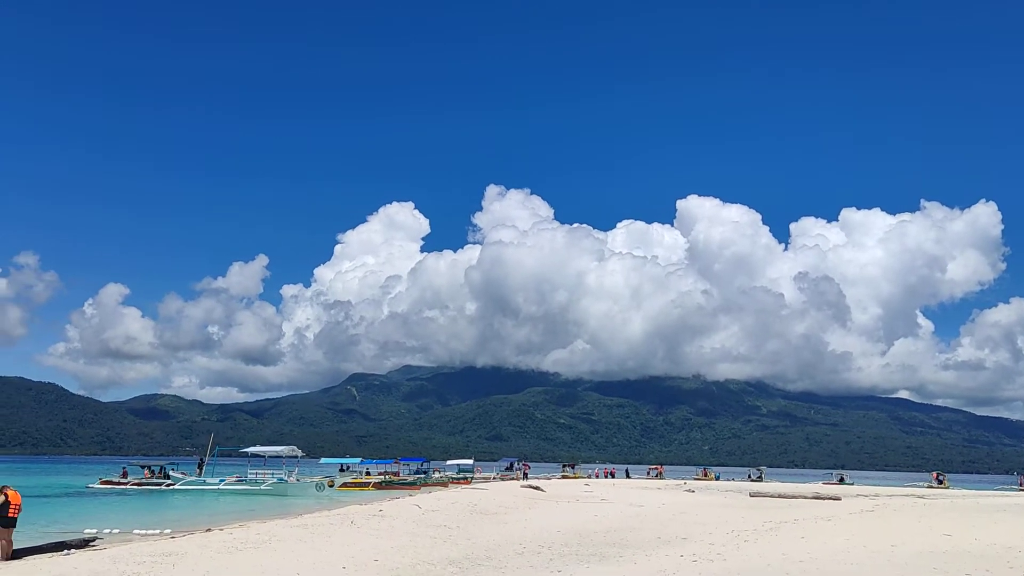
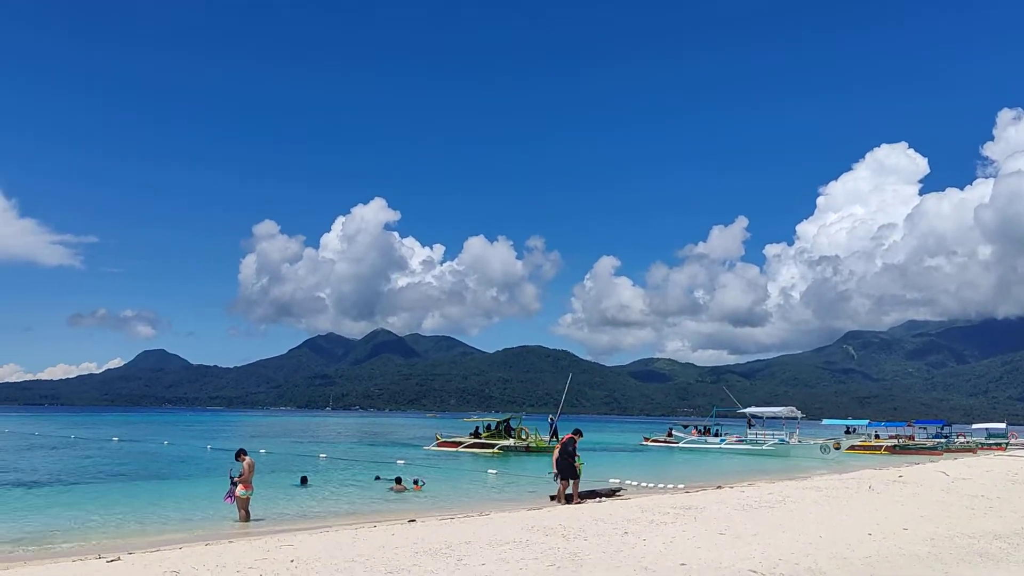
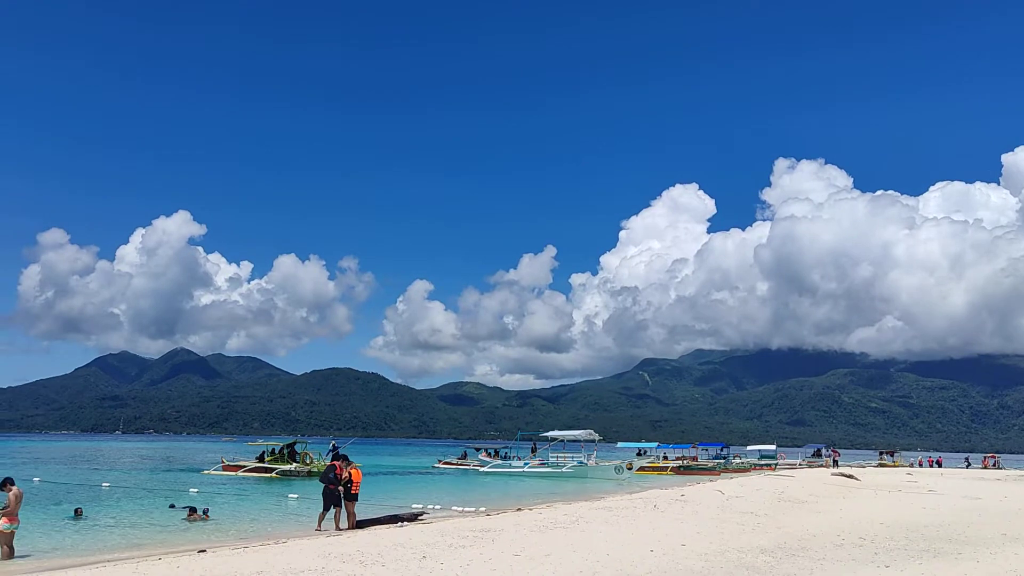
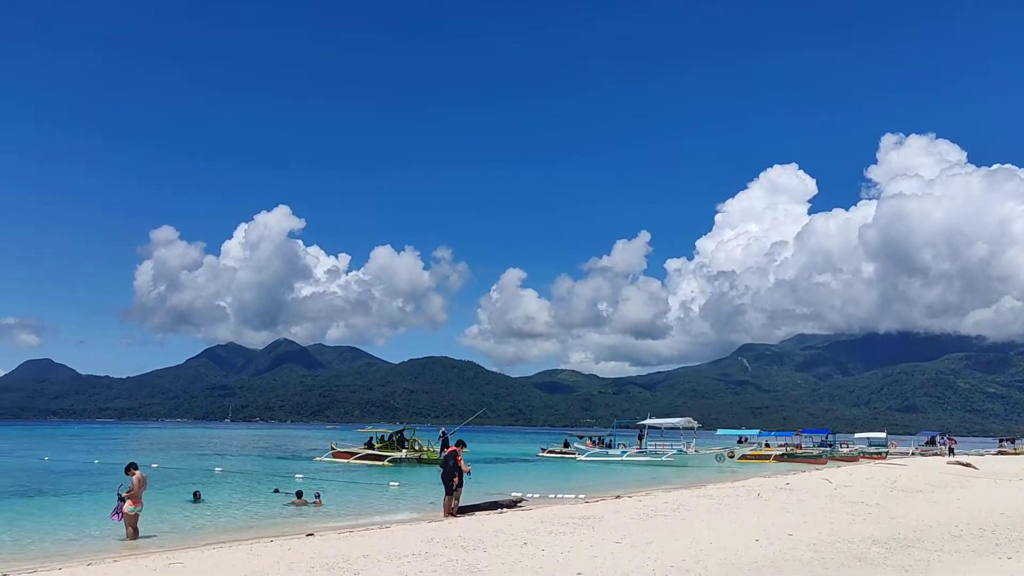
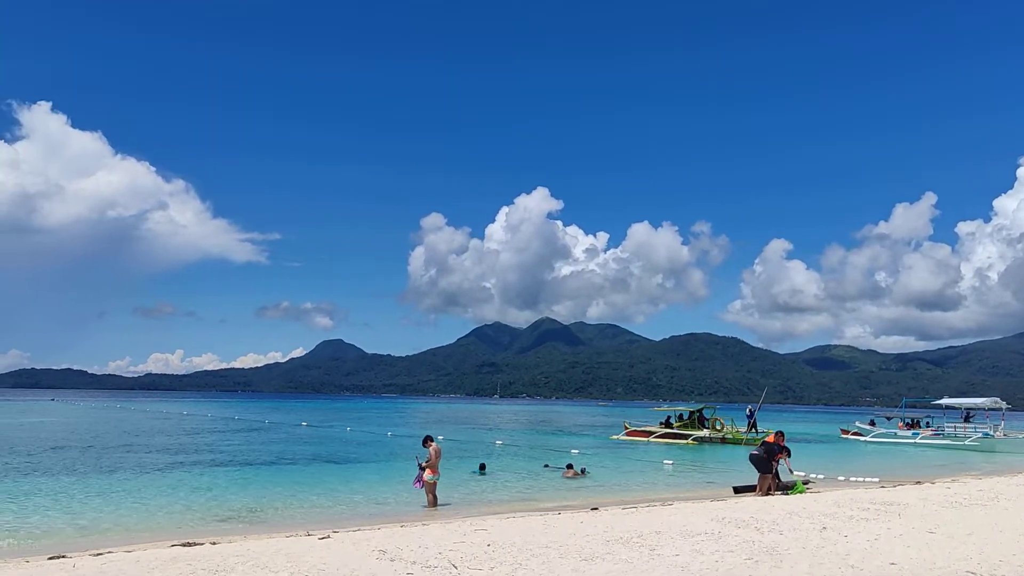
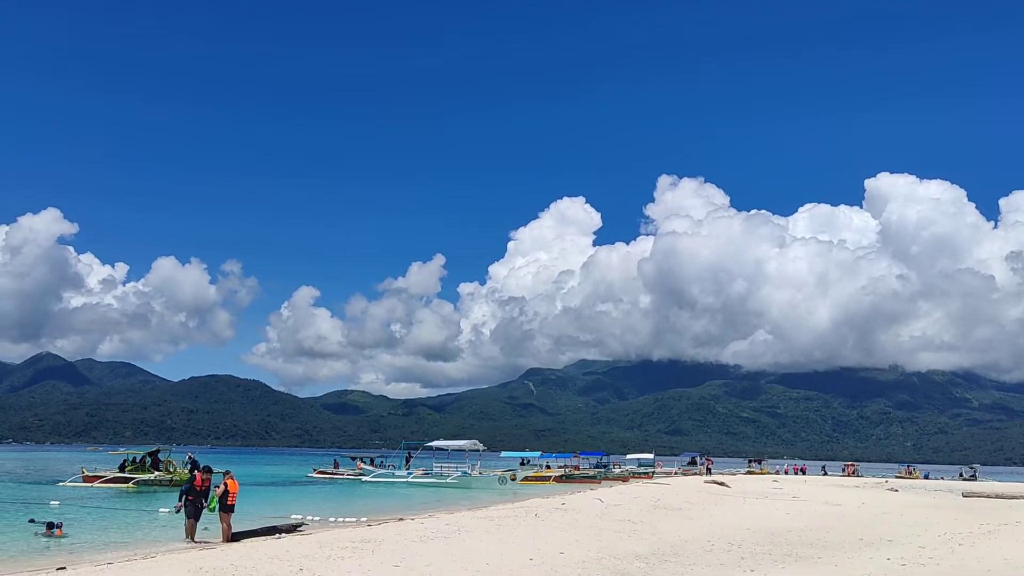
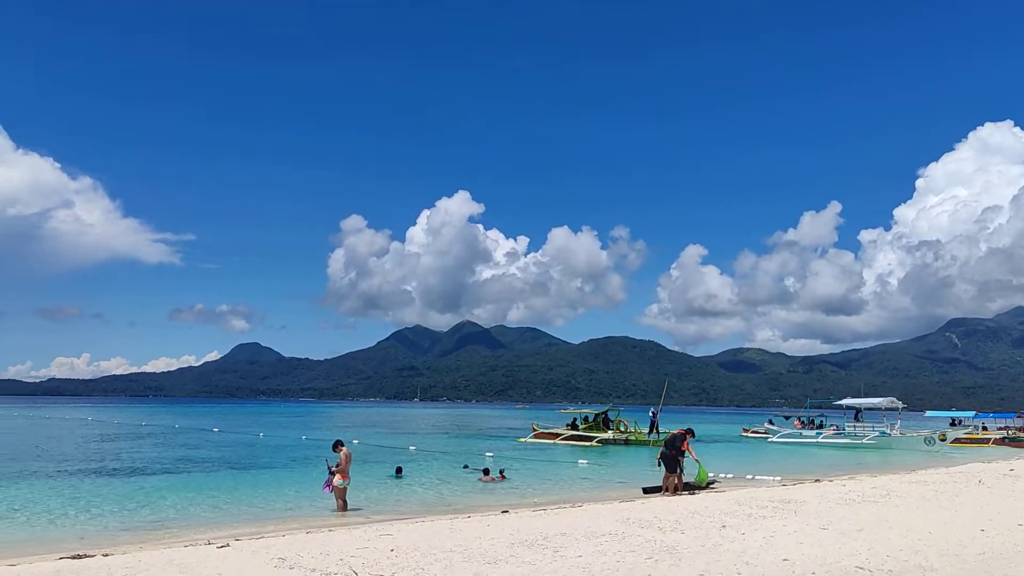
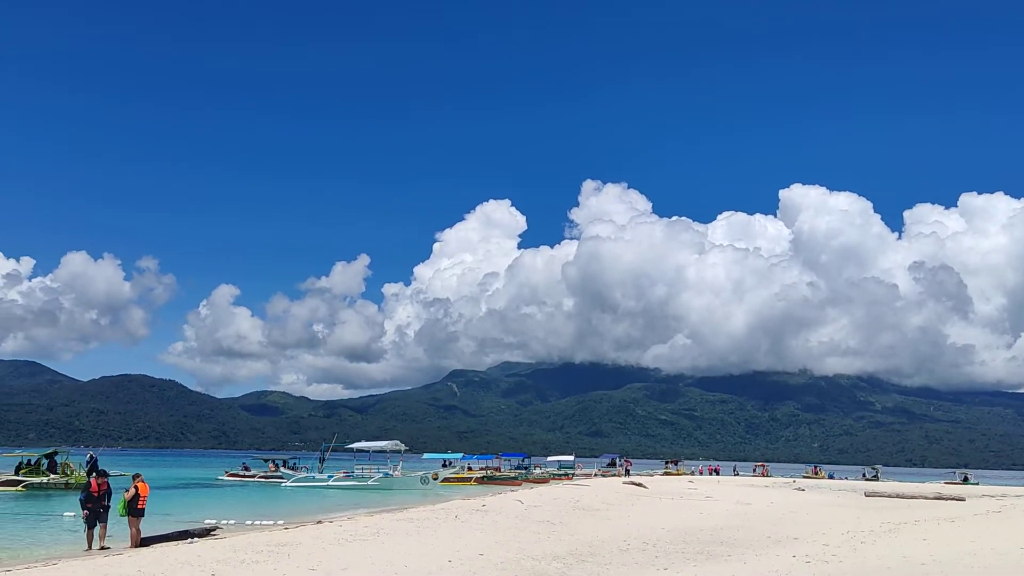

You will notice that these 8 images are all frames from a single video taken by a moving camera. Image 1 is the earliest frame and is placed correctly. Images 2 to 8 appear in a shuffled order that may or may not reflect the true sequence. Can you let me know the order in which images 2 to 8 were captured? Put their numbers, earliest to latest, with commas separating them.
8, 6, 3, 4, 2, 7, 5
